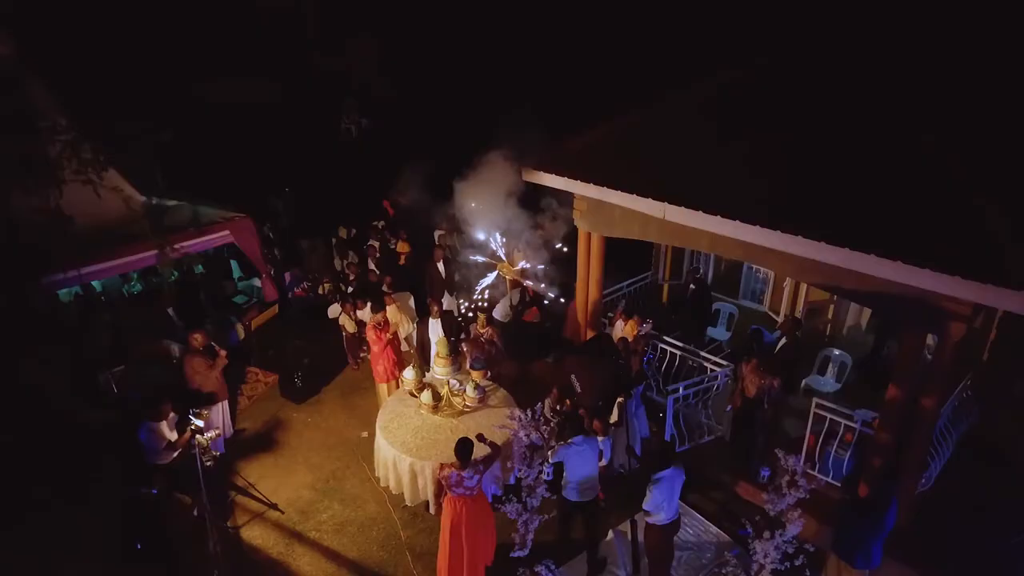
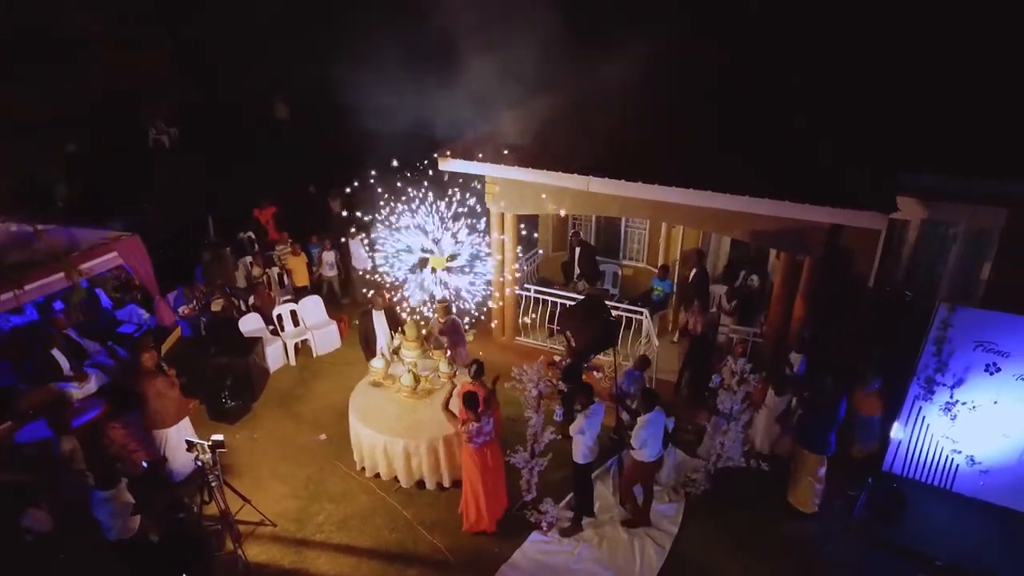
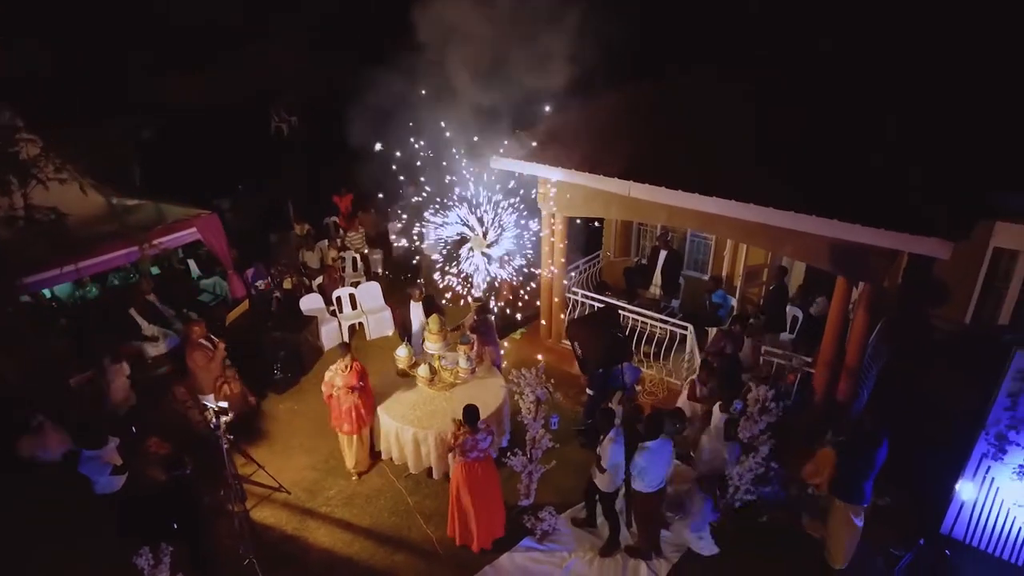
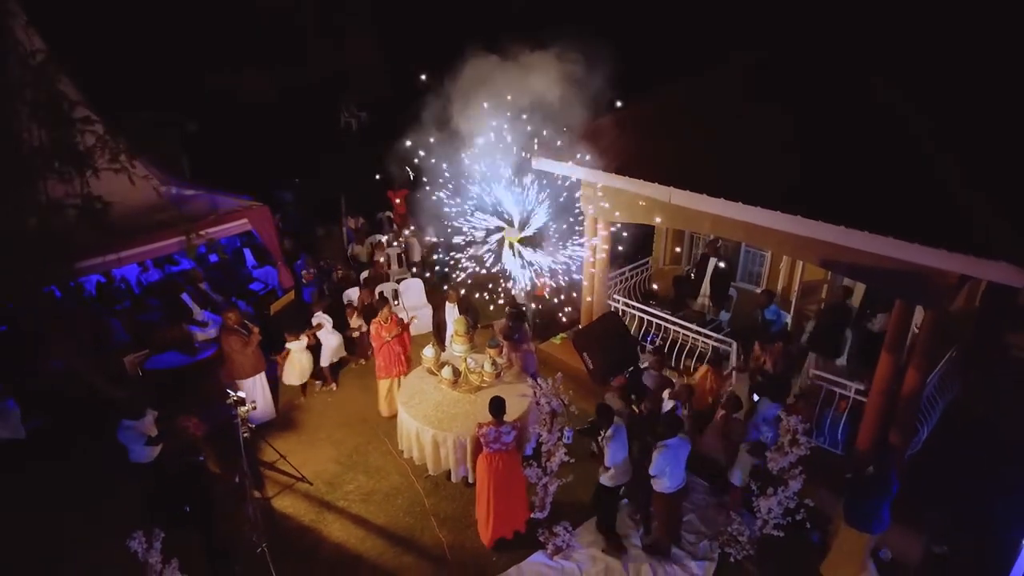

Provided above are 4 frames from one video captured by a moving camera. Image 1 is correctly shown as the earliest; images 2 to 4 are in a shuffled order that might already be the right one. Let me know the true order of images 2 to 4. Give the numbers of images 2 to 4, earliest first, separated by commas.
4, 3, 2
